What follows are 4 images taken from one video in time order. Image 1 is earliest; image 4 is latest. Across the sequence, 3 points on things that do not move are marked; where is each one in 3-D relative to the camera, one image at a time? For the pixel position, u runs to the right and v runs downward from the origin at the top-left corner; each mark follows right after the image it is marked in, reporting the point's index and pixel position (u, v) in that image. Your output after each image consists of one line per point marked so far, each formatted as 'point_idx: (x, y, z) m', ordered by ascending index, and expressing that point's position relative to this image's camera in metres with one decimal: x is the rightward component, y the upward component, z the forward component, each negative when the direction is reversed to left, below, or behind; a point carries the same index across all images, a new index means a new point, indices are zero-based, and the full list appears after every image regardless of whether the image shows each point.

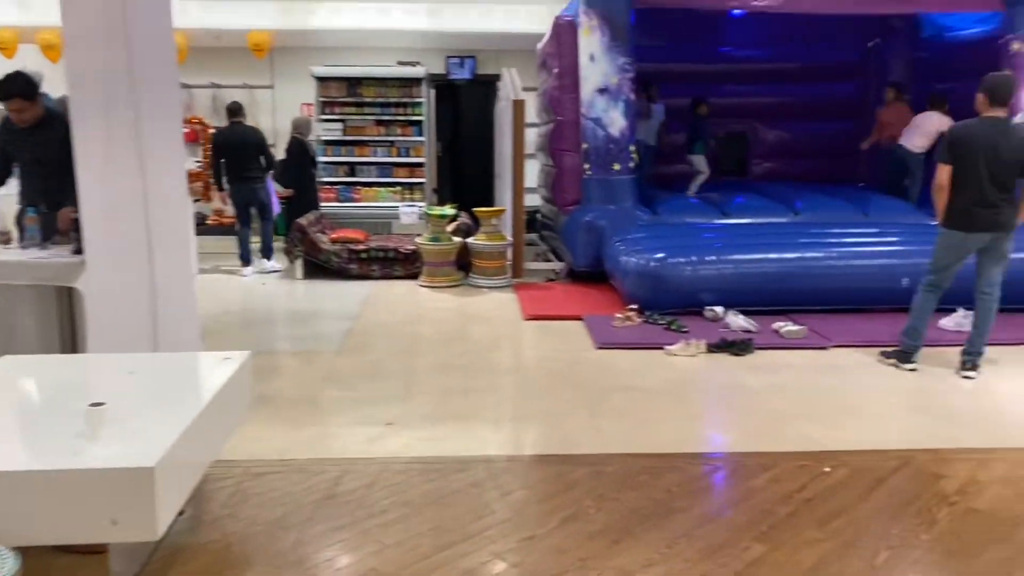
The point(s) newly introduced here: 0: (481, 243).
0: (-0.2, +0.3, +5.9) m
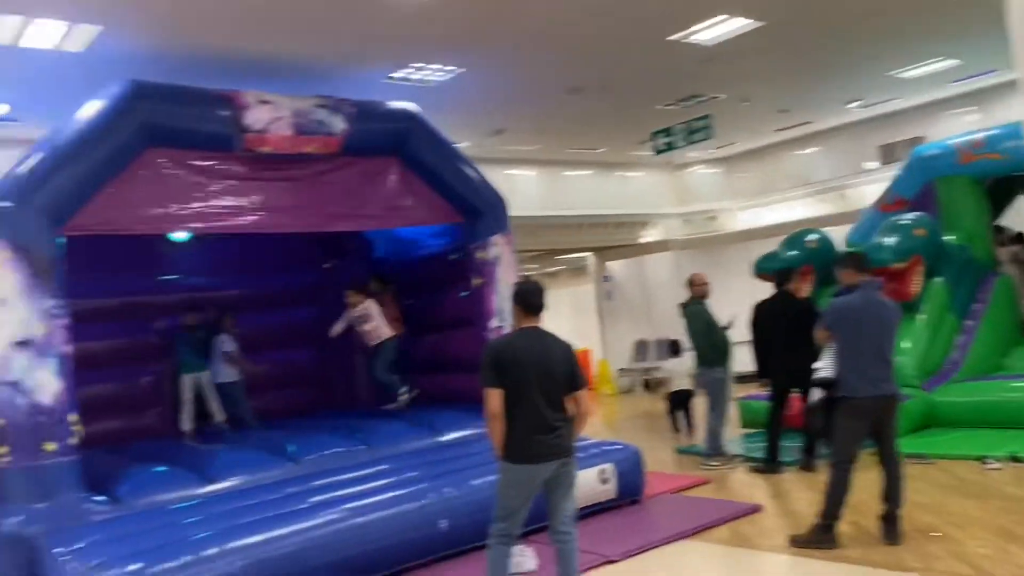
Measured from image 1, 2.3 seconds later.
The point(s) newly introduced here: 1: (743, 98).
0: (-2.9, -1.3, +3.6) m
1: (+2.1, +1.7, +7.9) m
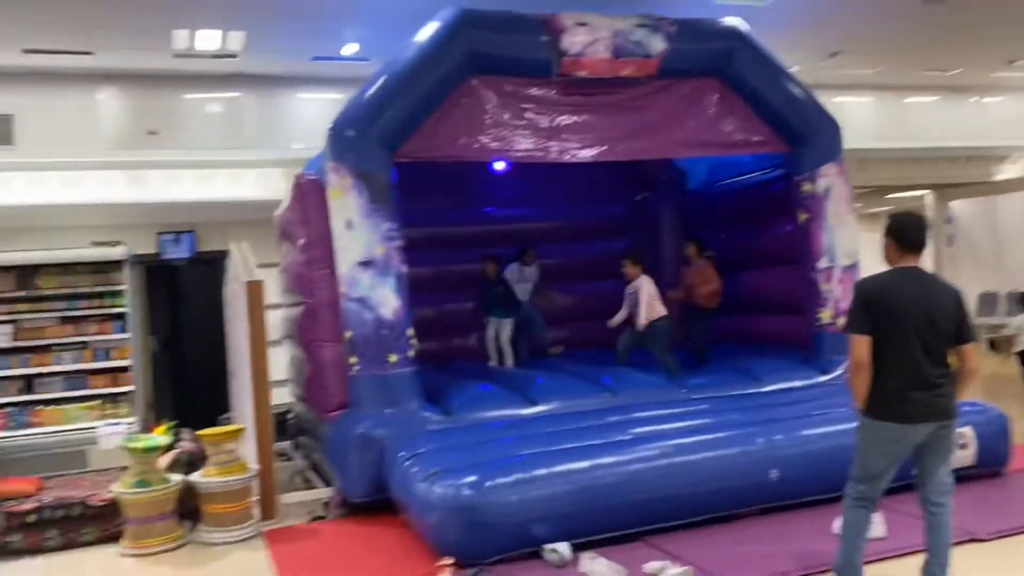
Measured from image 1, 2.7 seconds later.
0: (-1.5, -0.9, +4.2) m
1: (+4.8, +2.2, +6.5) m
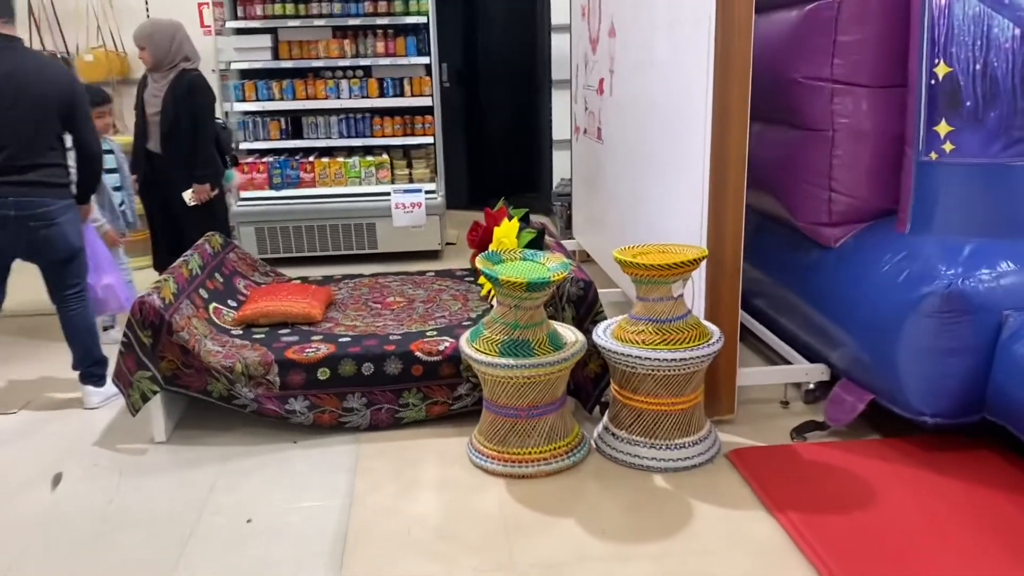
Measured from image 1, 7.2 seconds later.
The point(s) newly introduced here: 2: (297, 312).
0: (+0.3, -0.2, +2.1) m
1: (+7.1, +2.7, +1.9) m
2: (-0.7, -0.1, +2.7) m
